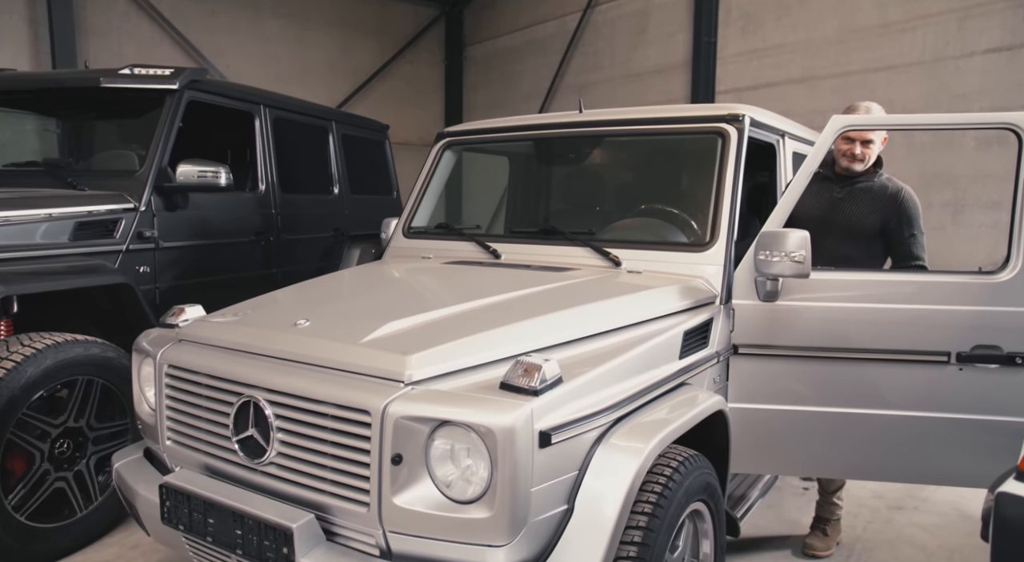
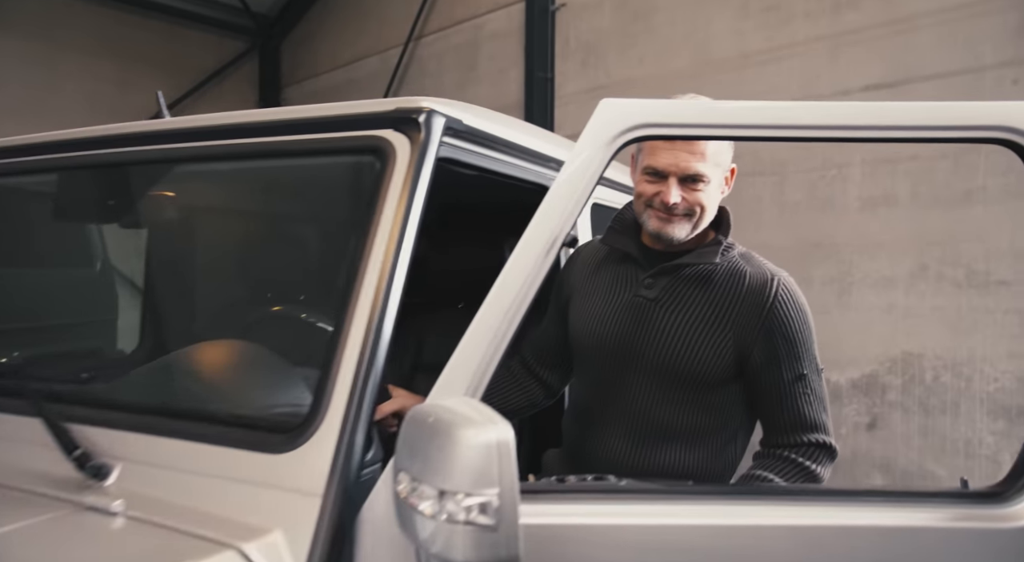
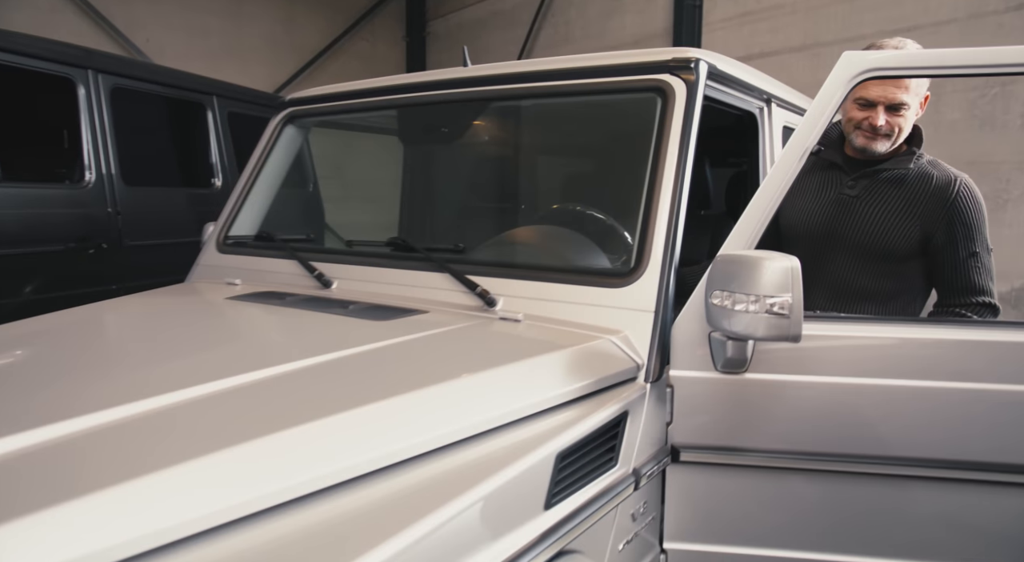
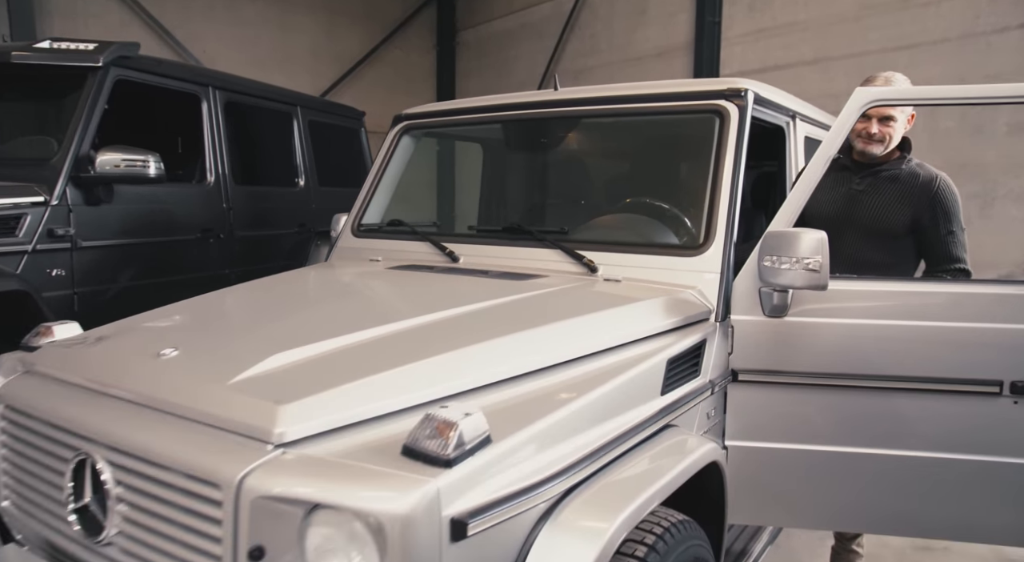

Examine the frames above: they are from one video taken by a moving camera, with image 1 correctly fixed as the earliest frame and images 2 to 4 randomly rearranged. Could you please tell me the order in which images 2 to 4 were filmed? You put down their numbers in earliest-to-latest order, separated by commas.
4, 3, 2
